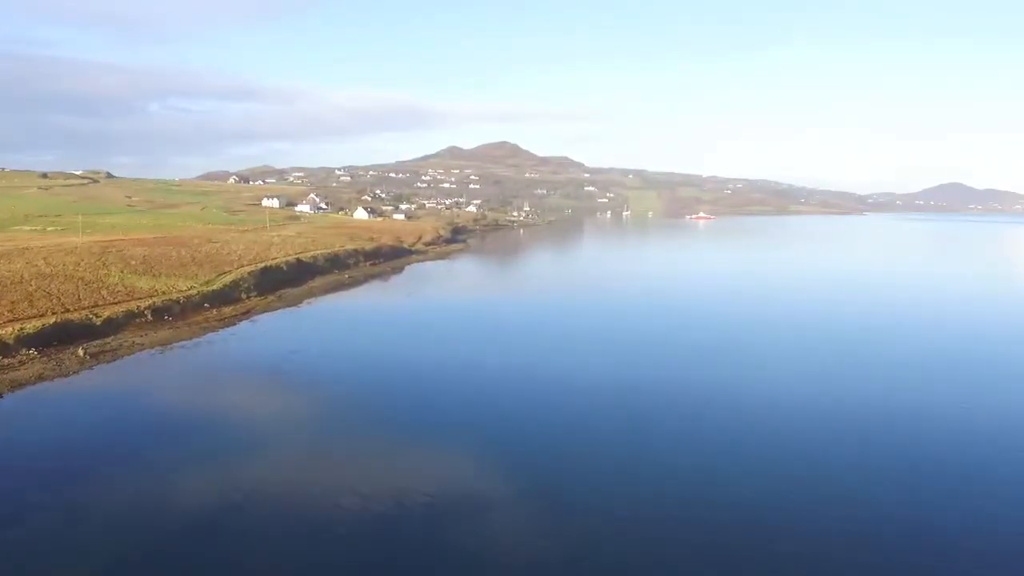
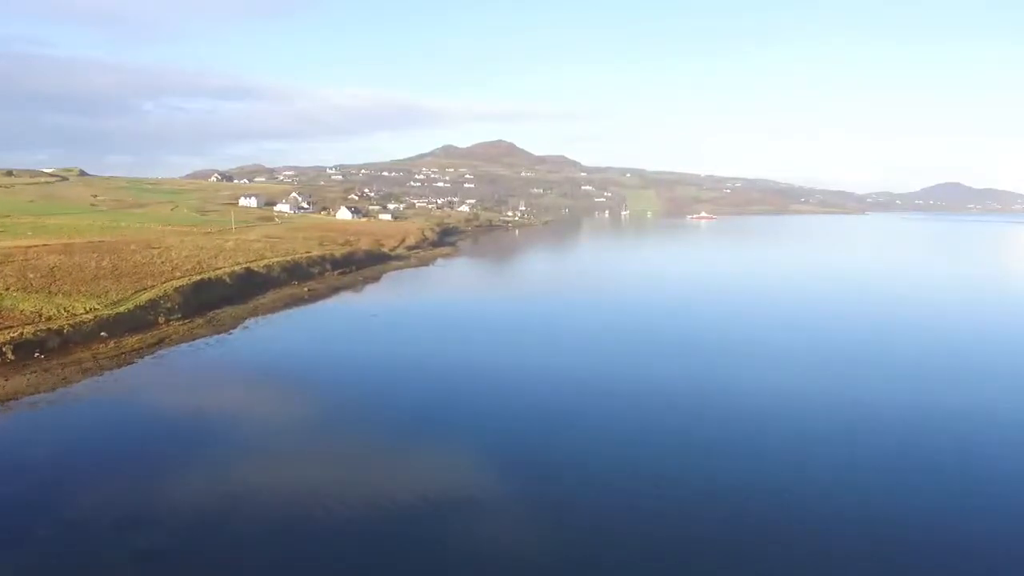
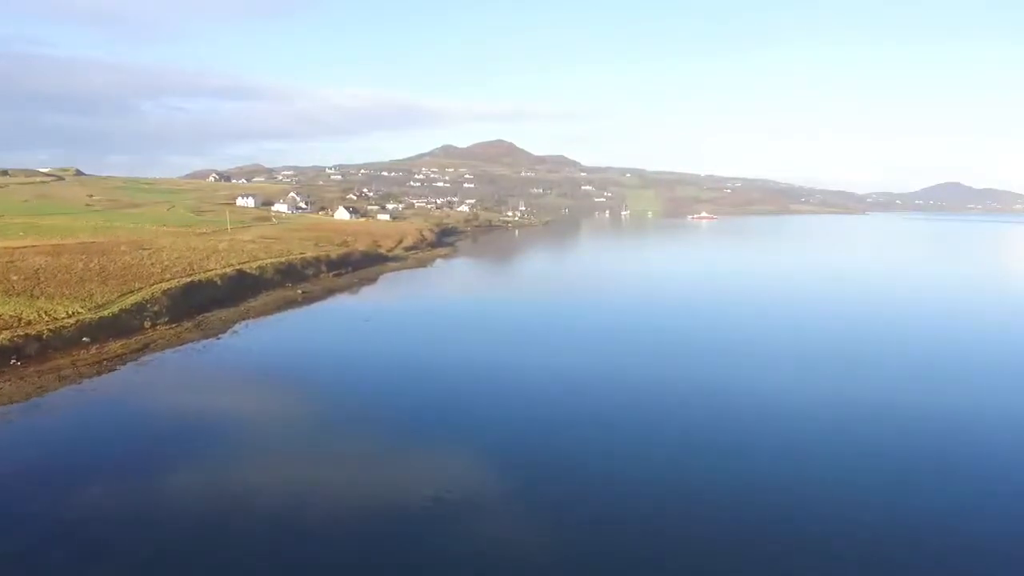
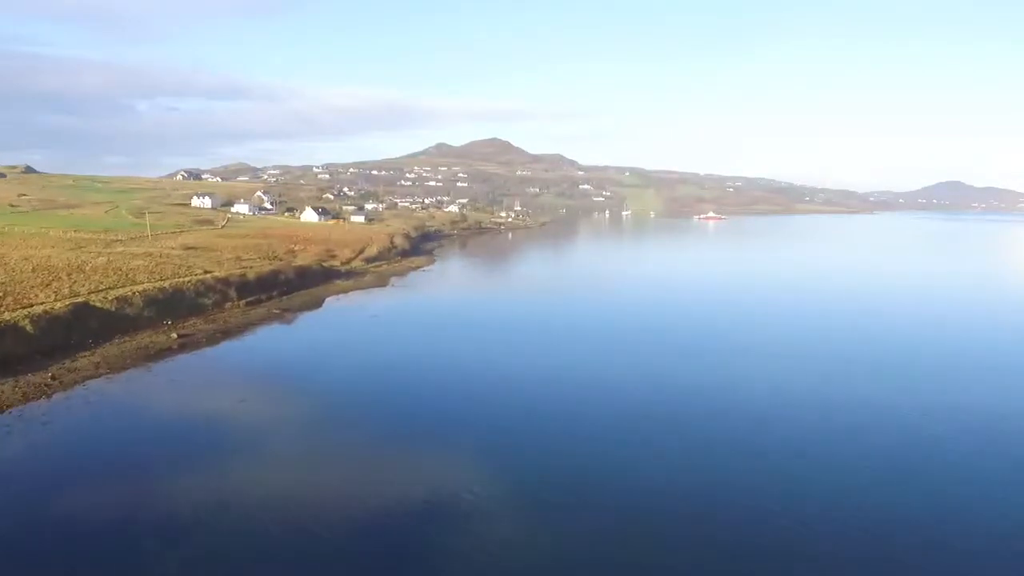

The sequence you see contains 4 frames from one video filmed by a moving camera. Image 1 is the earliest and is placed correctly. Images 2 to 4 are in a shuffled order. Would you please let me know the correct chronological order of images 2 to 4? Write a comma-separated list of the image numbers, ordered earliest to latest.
2, 3, 4
